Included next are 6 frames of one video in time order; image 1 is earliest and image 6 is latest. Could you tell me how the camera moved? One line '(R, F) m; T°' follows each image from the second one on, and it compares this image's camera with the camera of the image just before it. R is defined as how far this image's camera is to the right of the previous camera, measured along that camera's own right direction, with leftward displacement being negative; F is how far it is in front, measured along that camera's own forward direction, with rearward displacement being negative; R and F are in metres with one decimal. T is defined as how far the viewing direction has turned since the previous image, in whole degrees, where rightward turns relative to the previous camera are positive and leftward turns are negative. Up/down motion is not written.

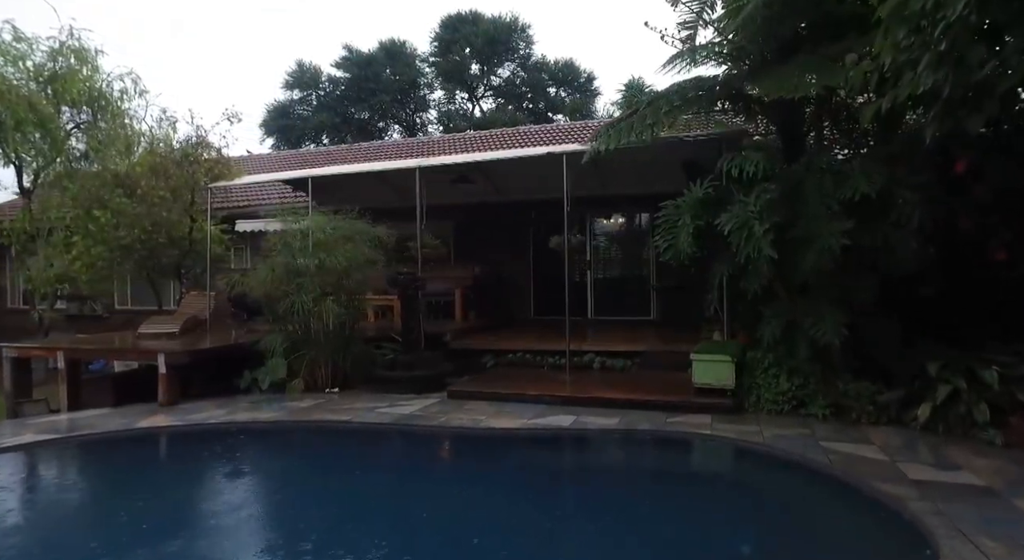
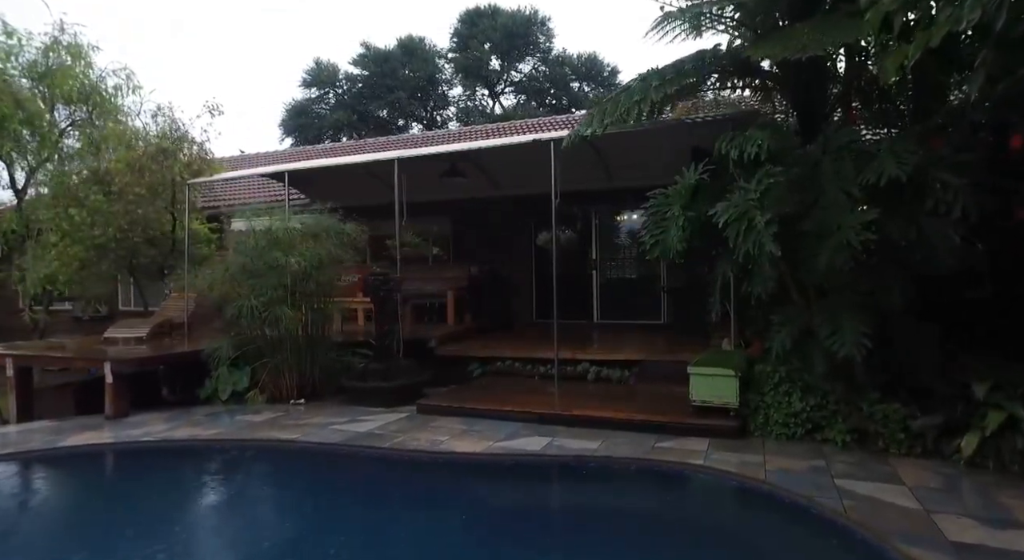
(+0.5, +0.7) m; -3°
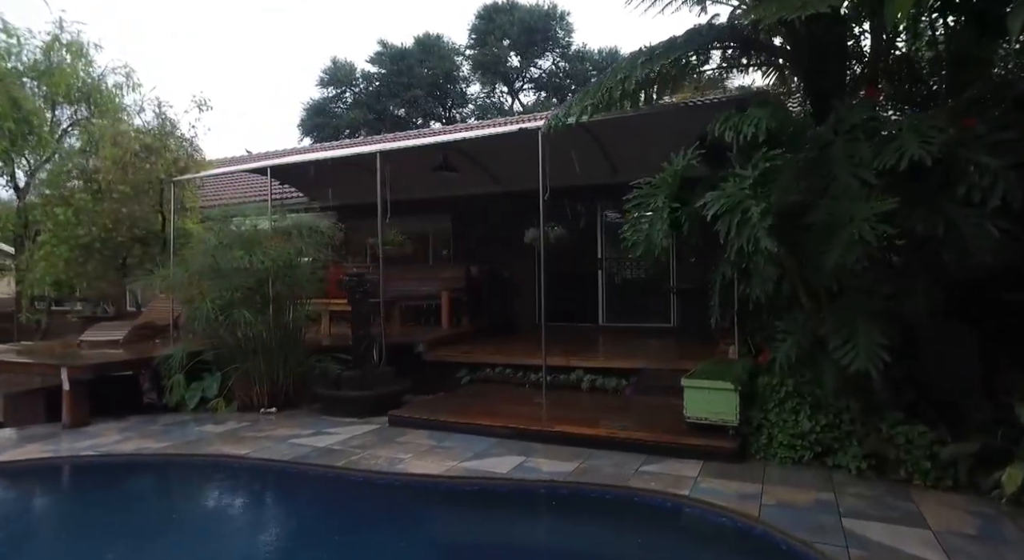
(+0.4, +0.5) m; -3°
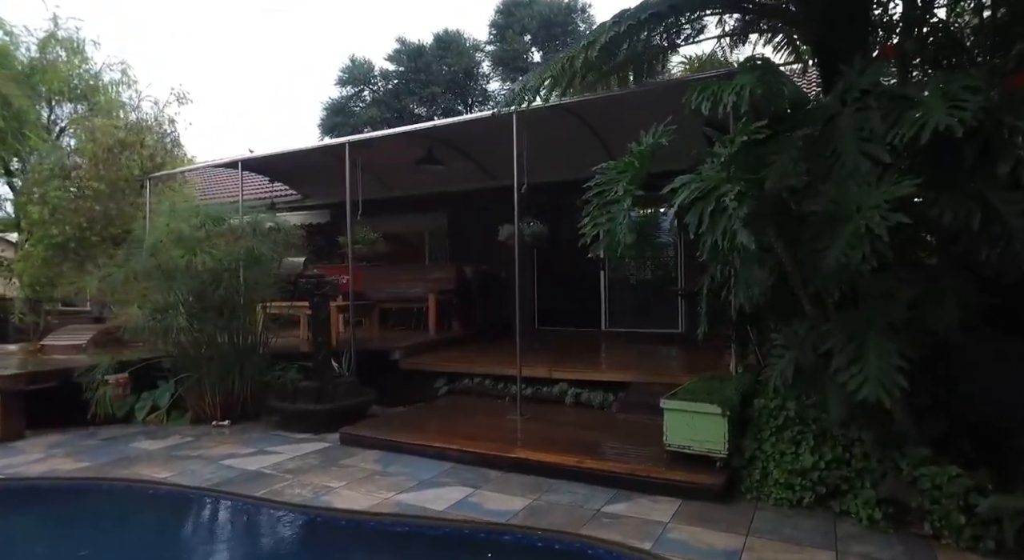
(+0.5, +0.6) m; -3°
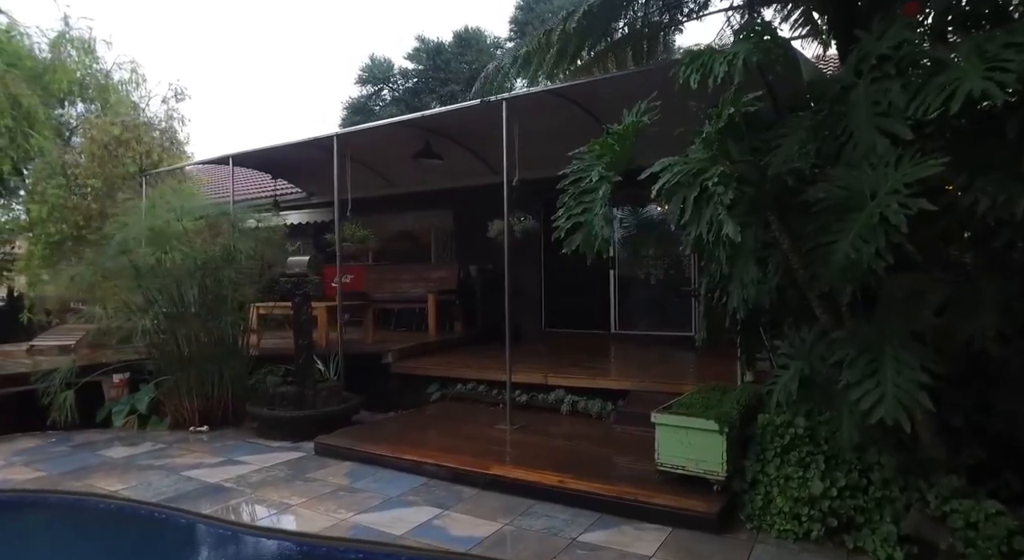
(+0.3, +0.4) m; -3°
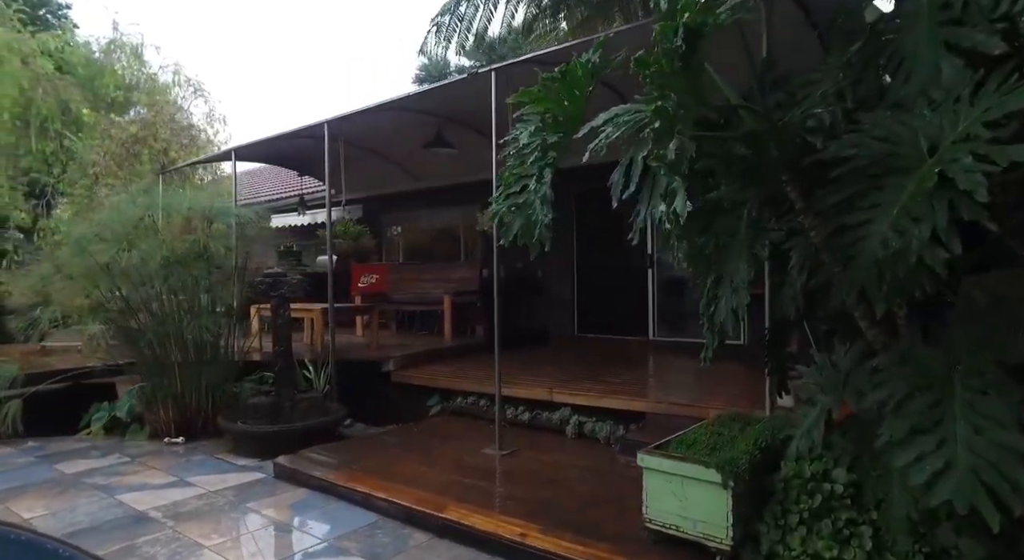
(+0.5, +0.7) m; -7°
